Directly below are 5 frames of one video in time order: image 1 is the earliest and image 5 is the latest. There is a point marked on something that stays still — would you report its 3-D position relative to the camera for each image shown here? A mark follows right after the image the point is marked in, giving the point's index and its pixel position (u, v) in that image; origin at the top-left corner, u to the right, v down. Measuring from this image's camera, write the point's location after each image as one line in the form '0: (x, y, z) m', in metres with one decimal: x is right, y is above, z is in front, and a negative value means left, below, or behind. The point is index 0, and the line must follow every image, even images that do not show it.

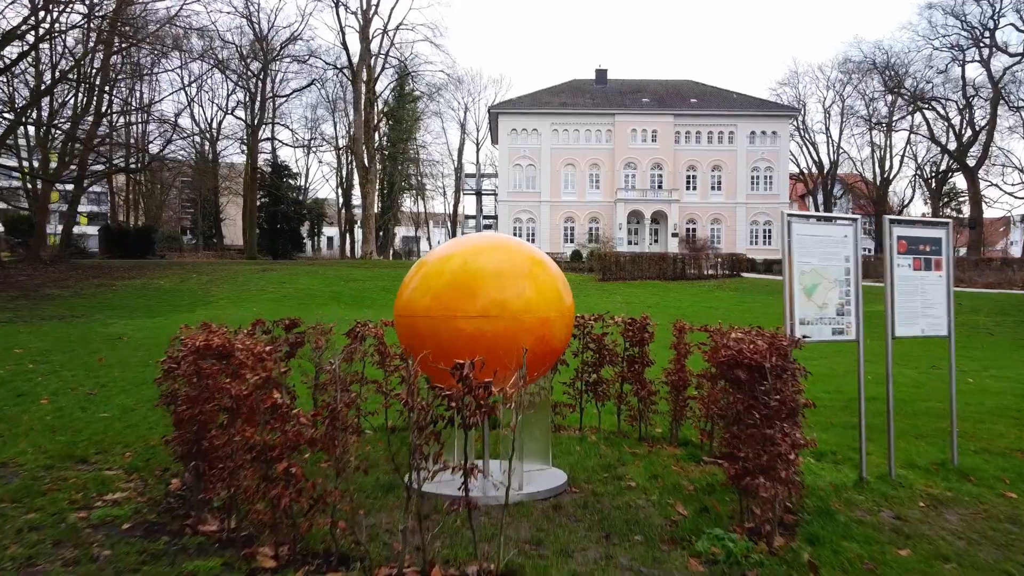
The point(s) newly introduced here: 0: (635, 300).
0: (+2.8, -0.2, +18.2) m
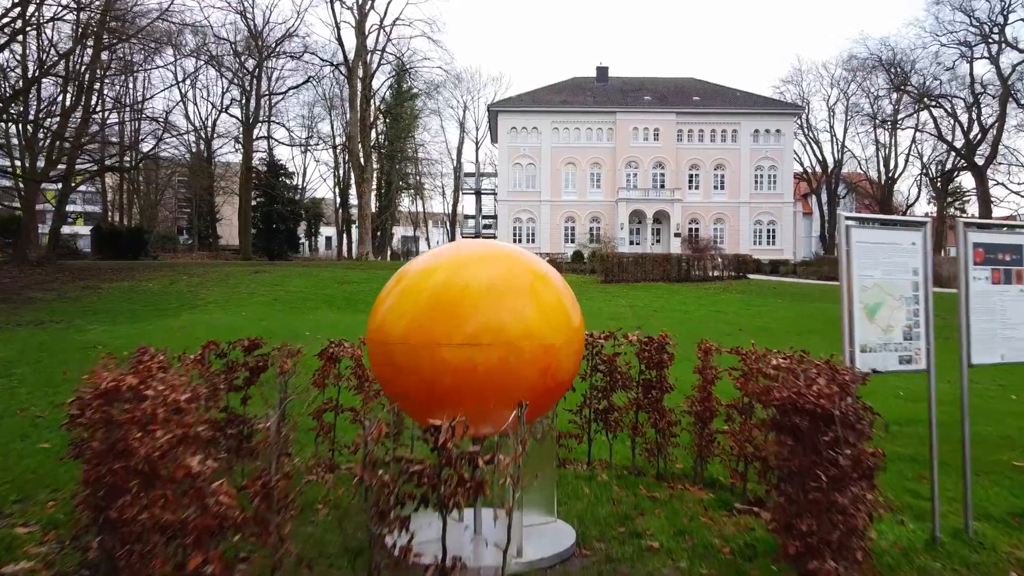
0: (+2.8, -0.3, +17.5) m
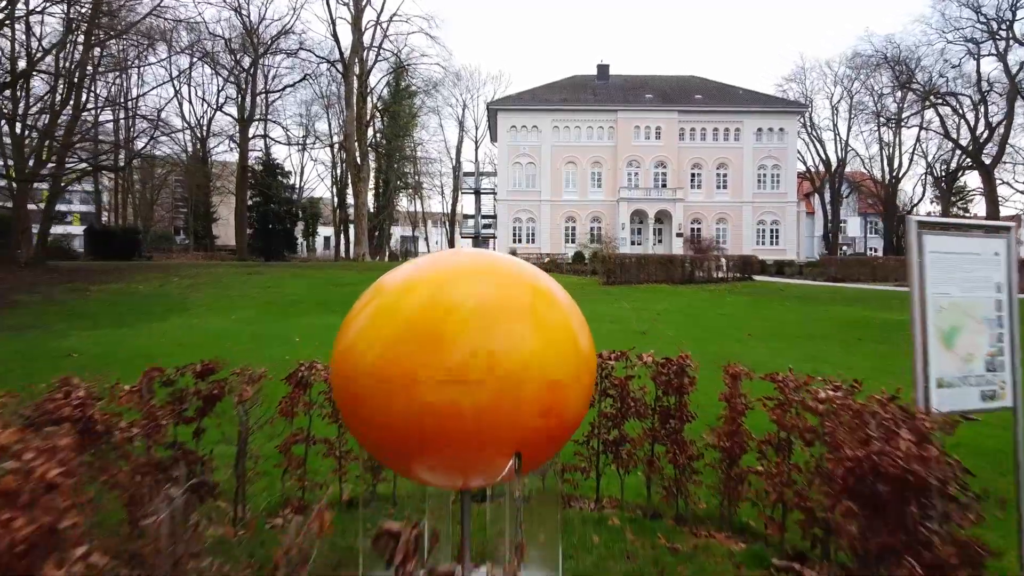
0: (+2.8, -0.4, +17.0) m
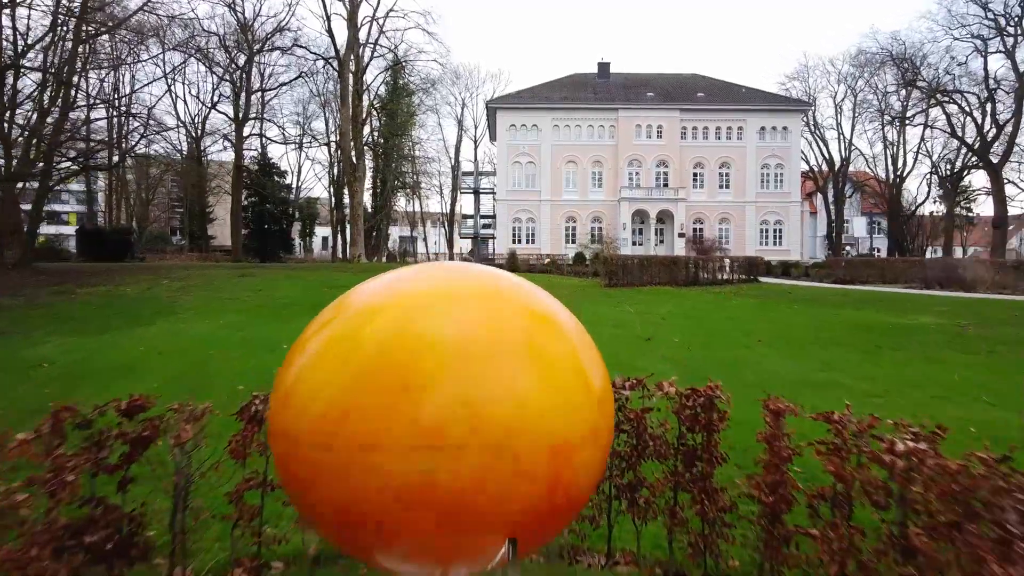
0: (+2.8, -0.4, +16.4) m
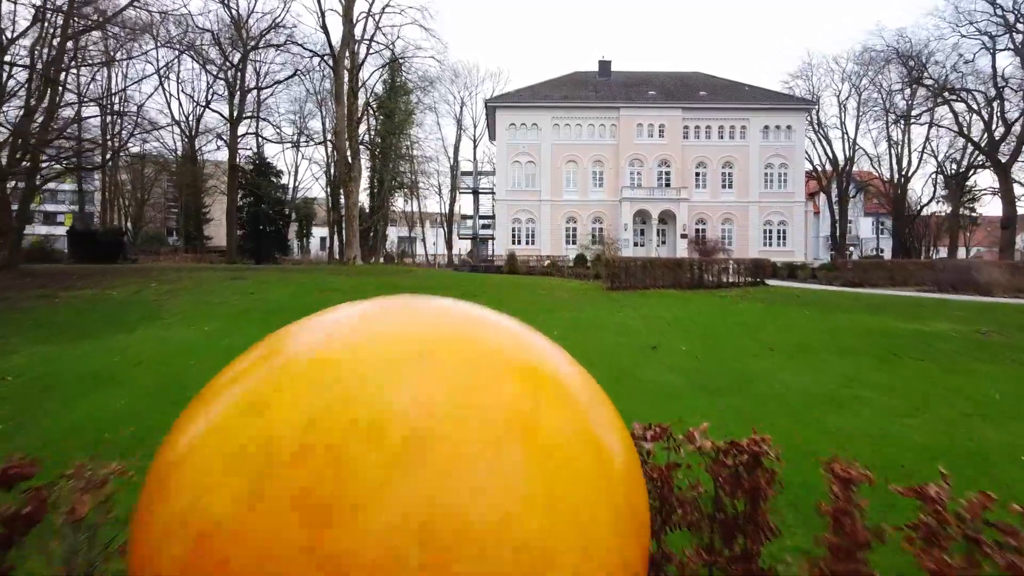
0: (+2.7, -0.5, +15.8) m
